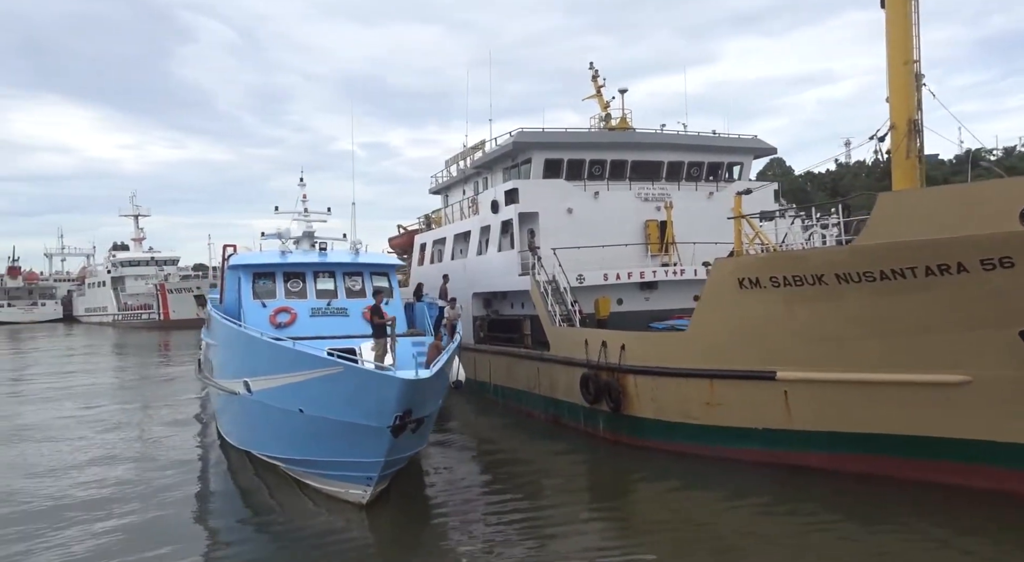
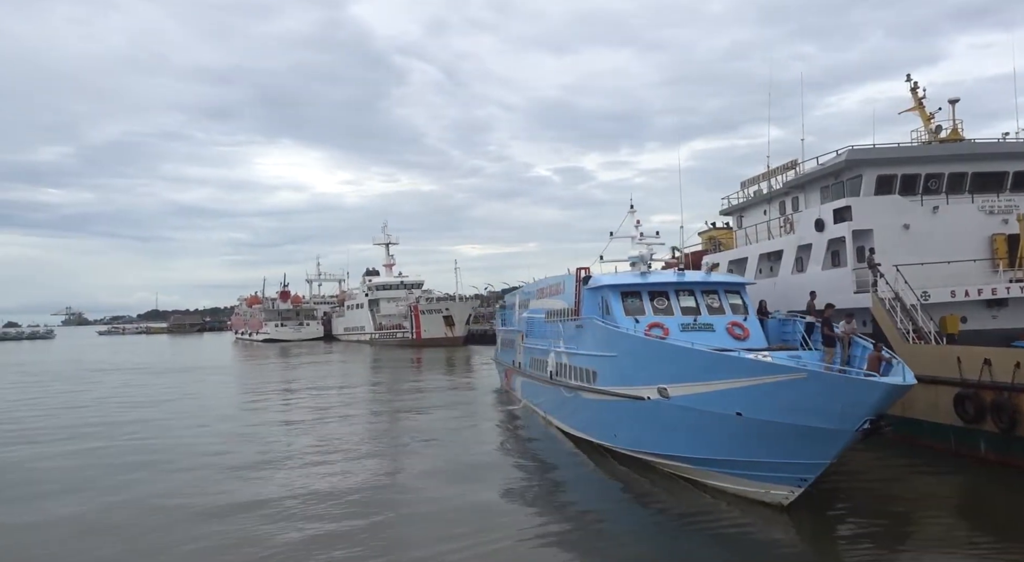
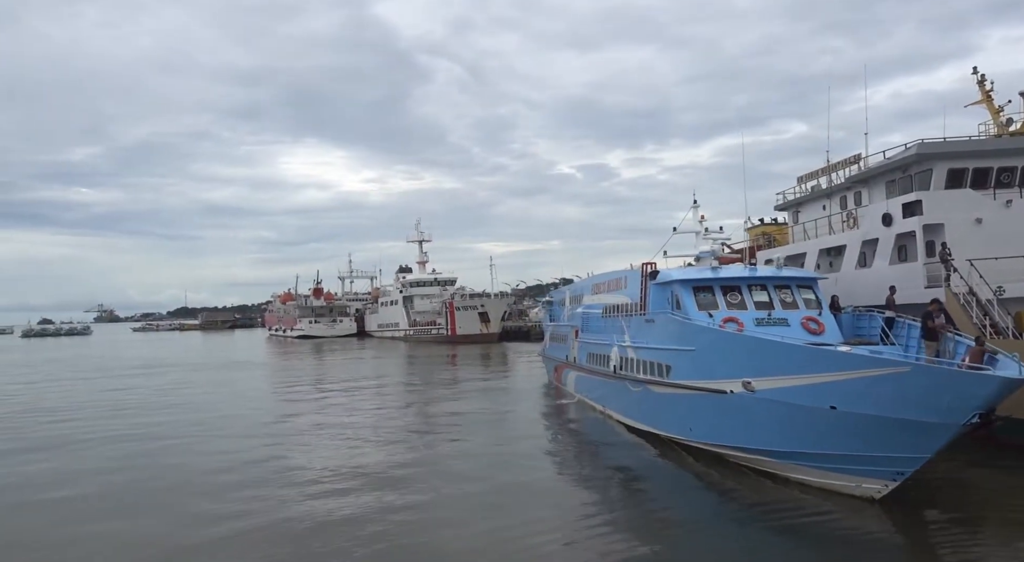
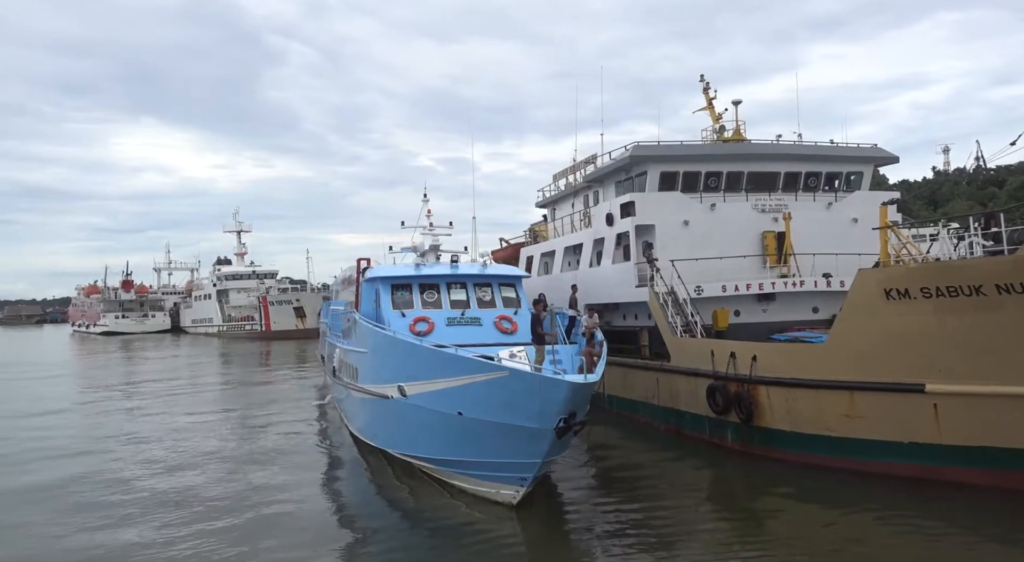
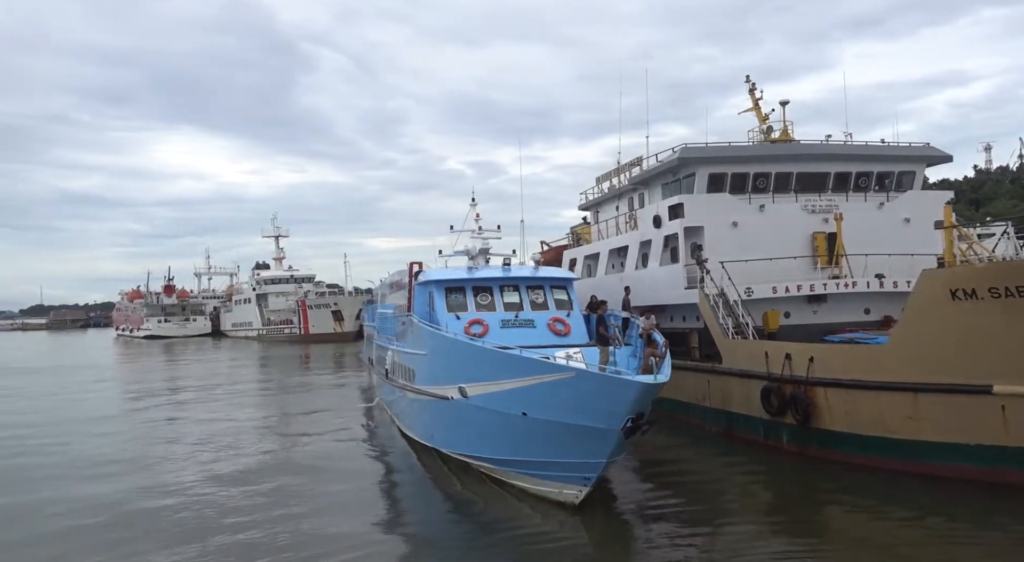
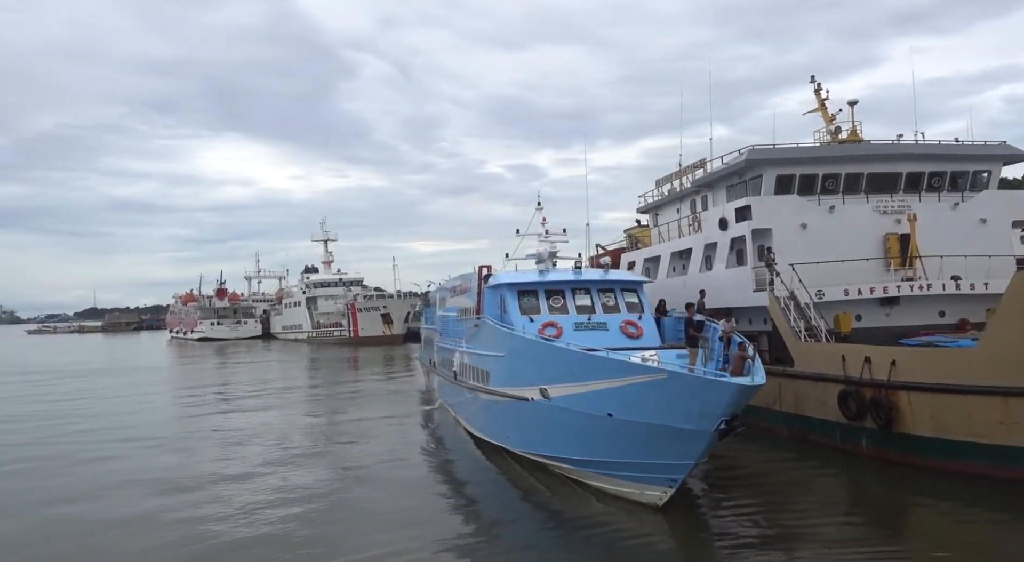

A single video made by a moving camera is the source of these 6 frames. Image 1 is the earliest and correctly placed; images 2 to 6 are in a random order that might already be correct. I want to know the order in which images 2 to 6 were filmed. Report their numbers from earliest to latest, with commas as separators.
4, 5, 6, 2, 3
